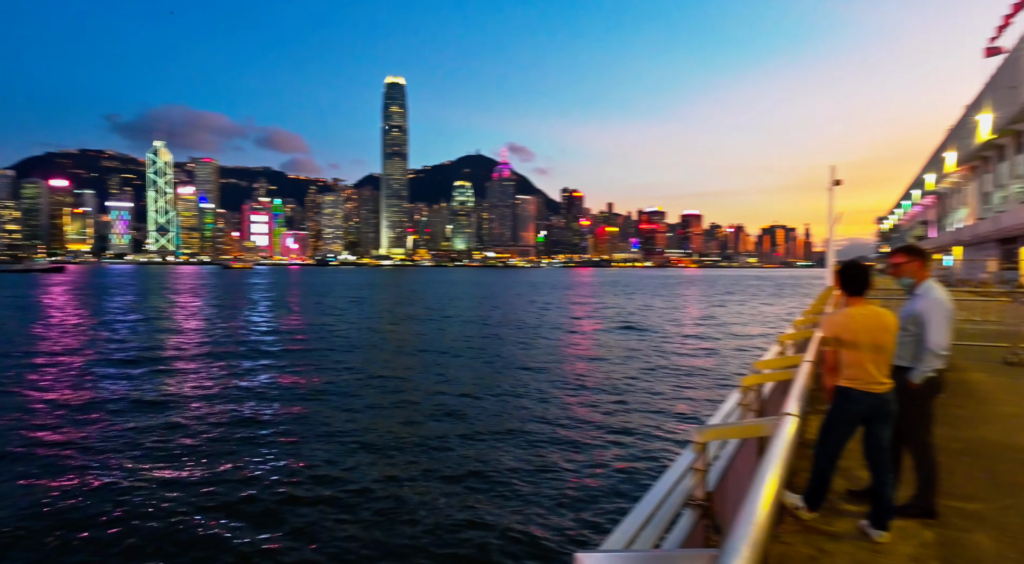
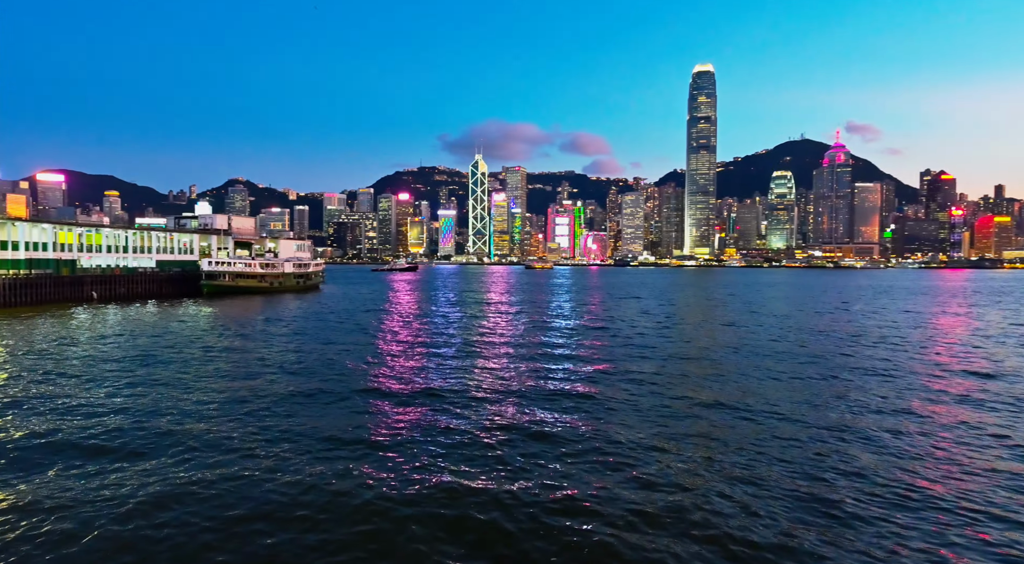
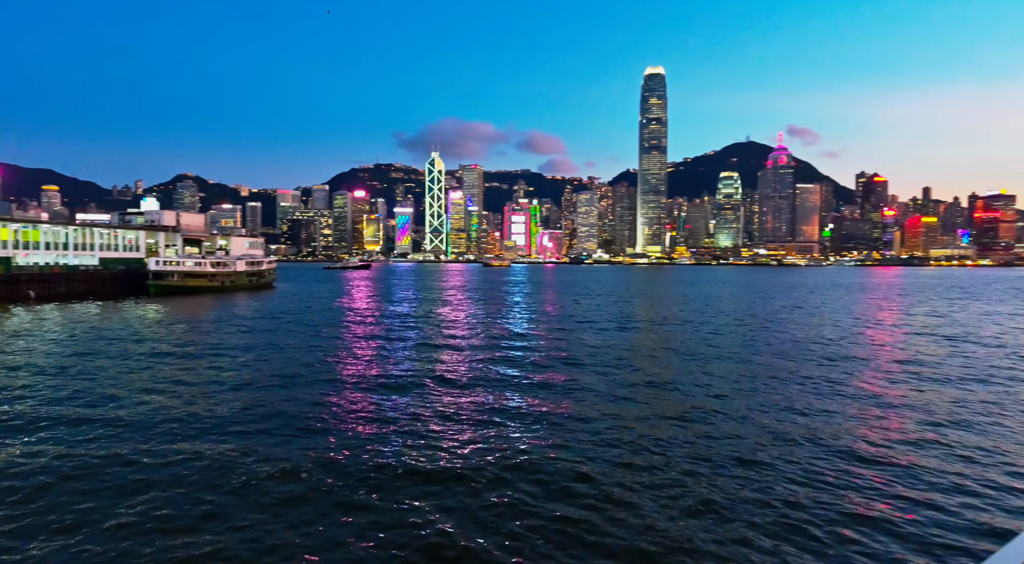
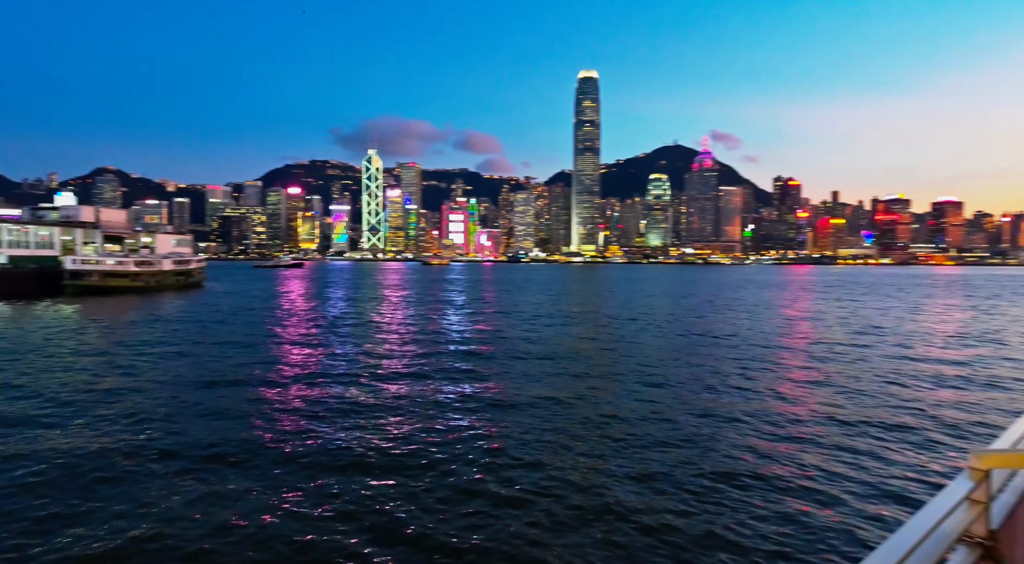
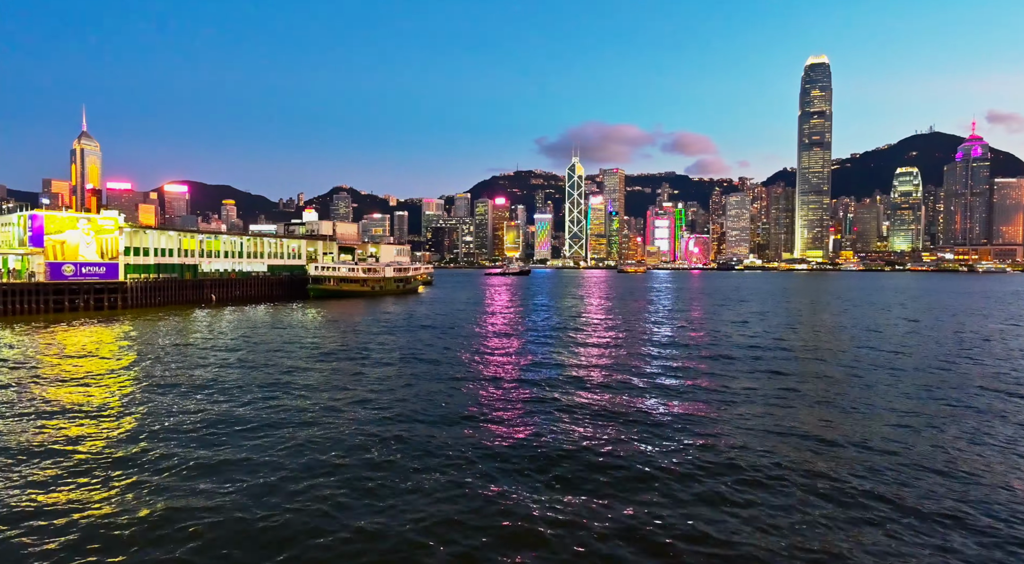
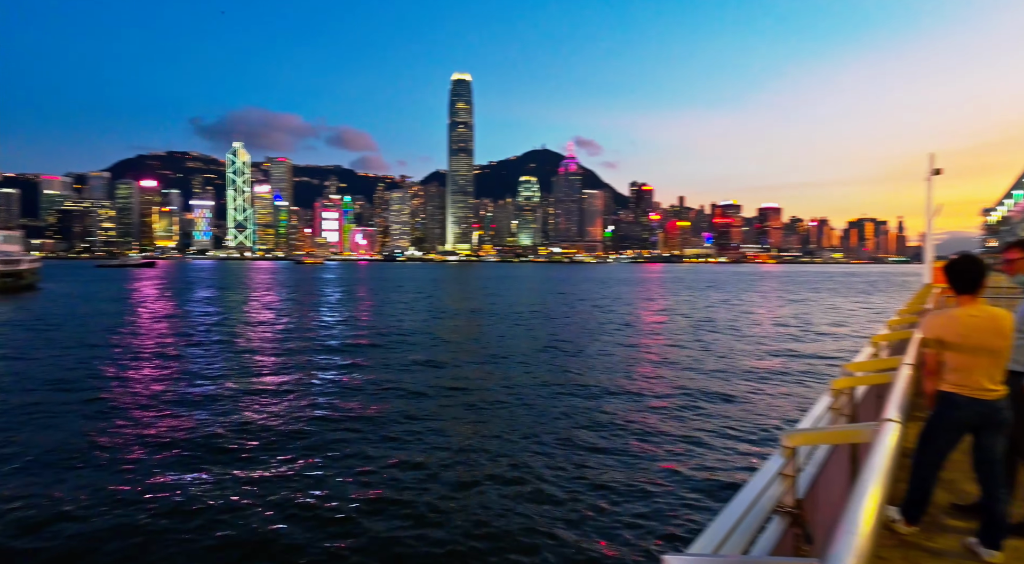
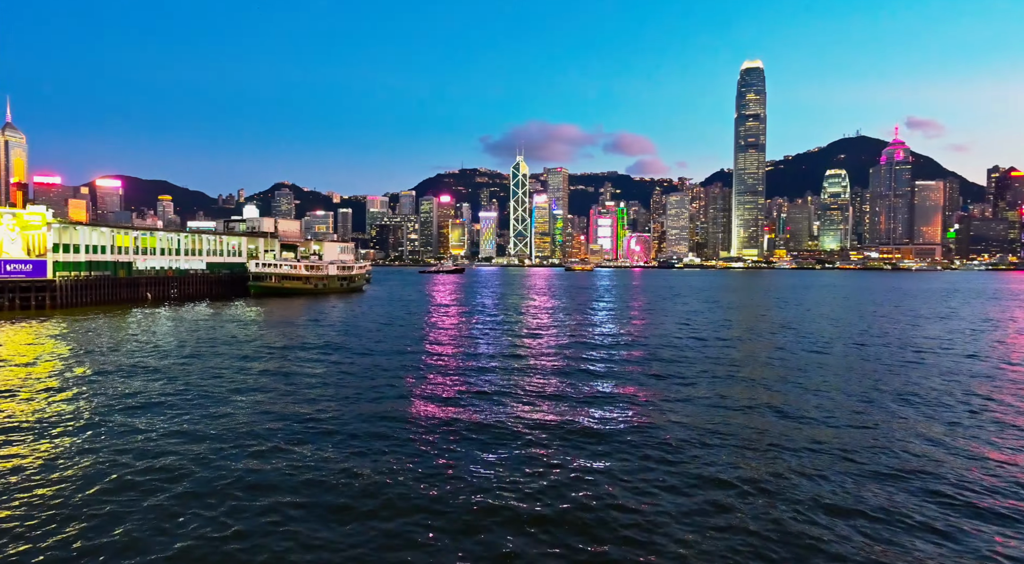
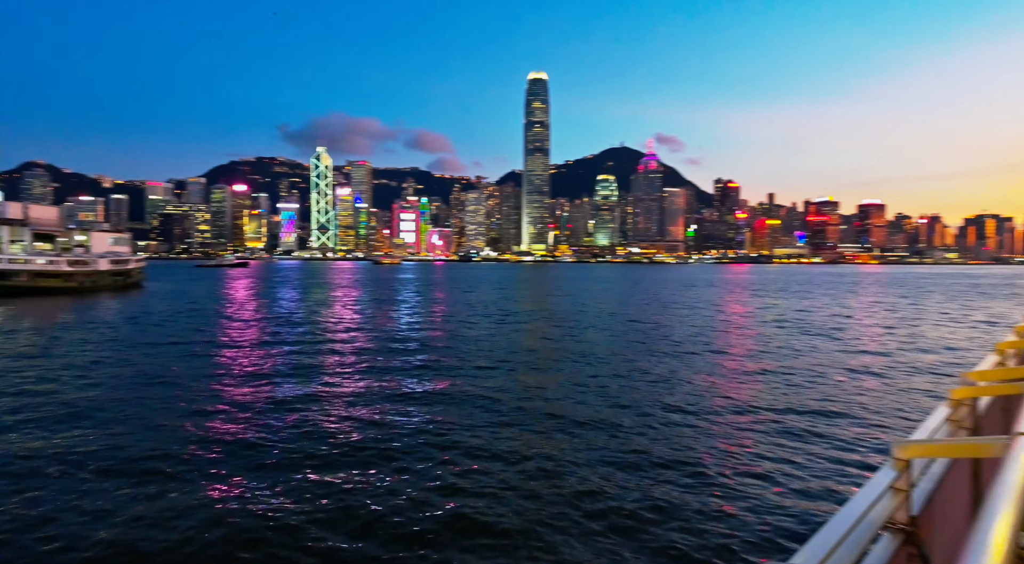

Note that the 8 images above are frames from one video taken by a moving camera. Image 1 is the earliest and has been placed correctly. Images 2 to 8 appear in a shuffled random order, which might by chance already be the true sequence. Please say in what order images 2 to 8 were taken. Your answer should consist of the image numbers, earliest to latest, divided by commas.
6, 8, 4, 3, 2, 7, 5
